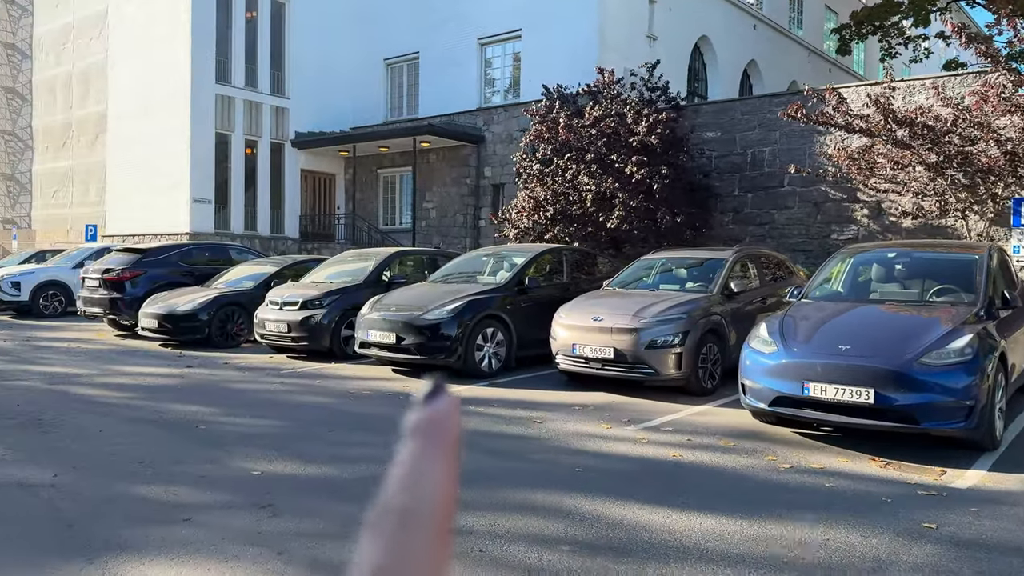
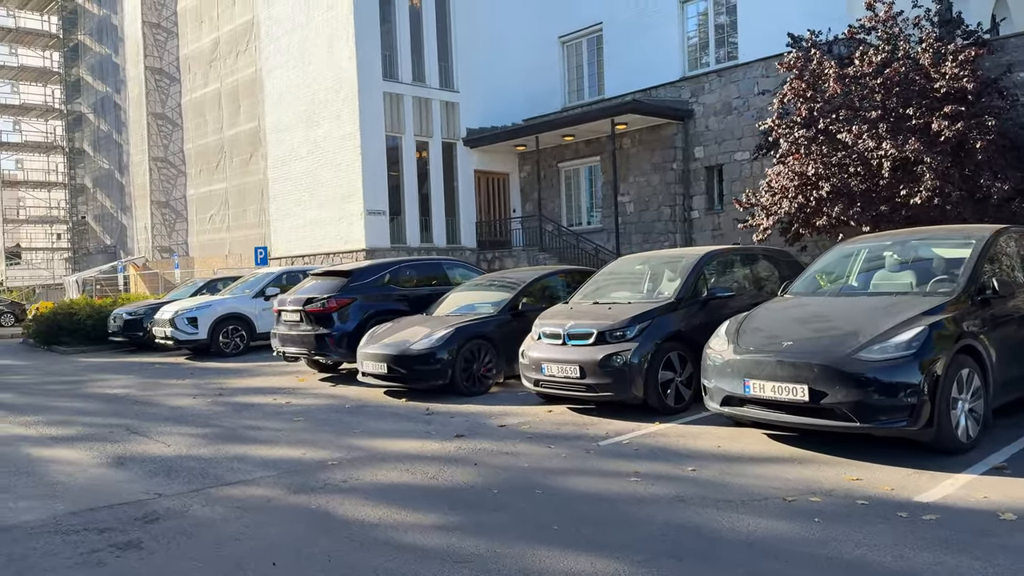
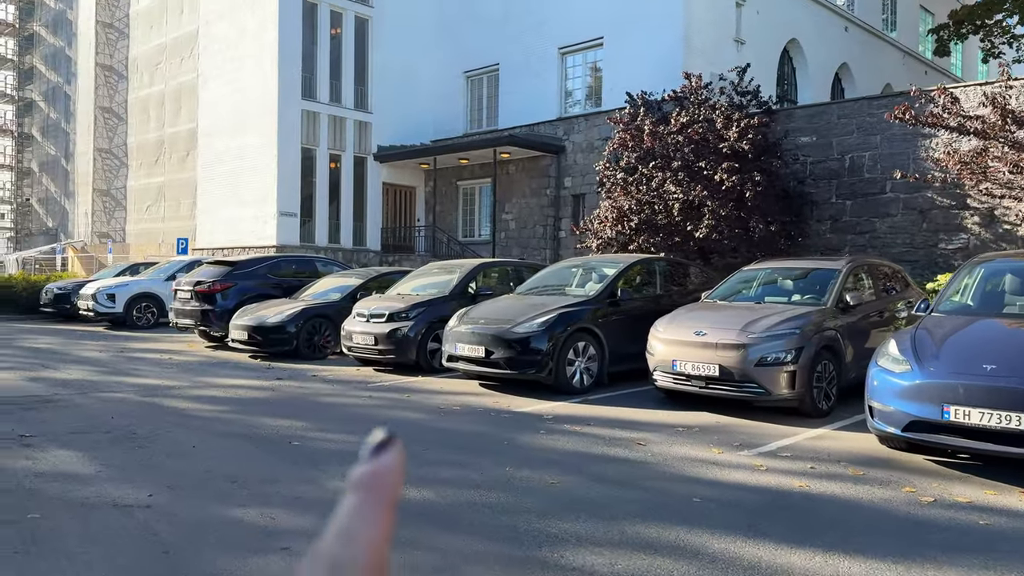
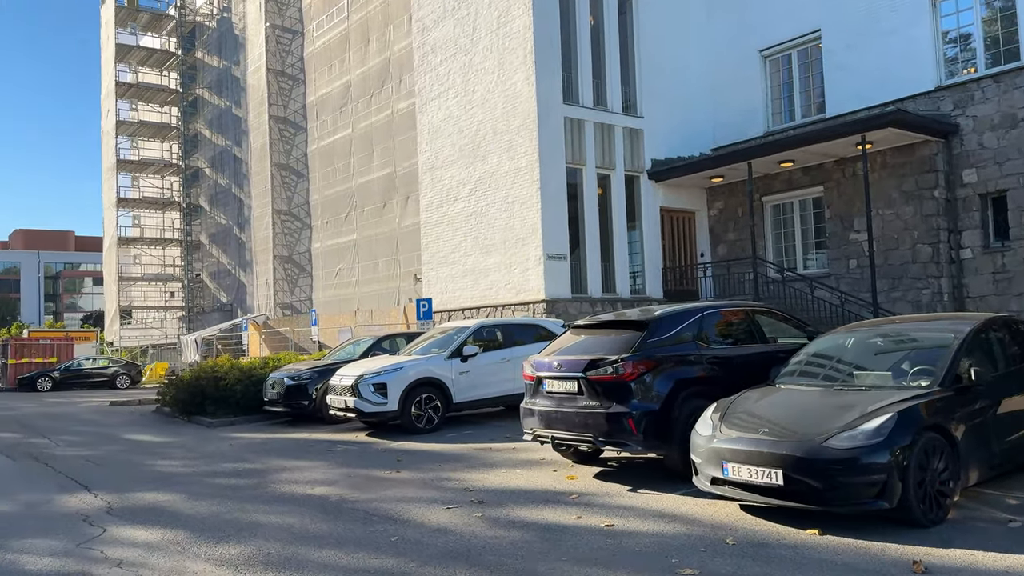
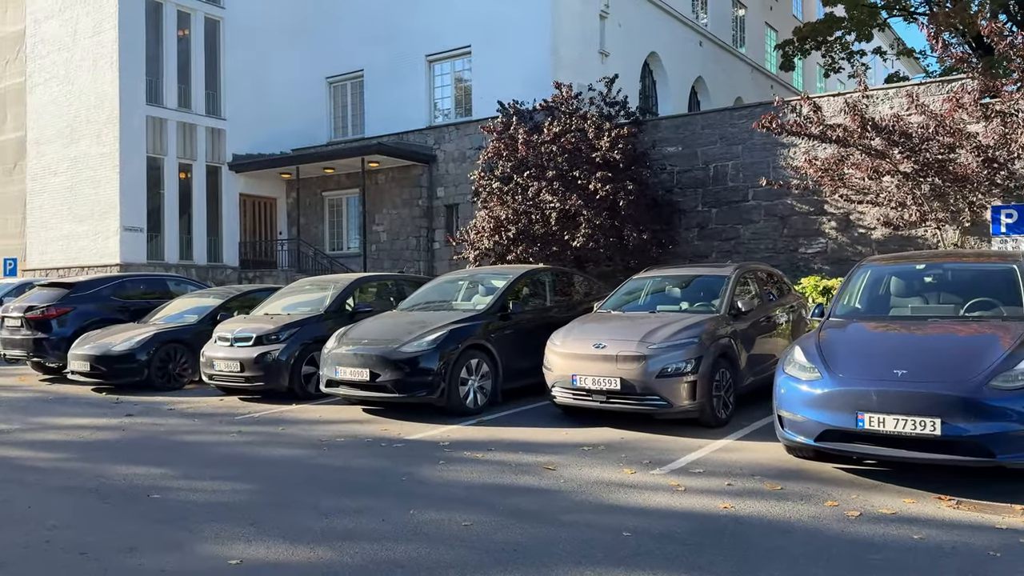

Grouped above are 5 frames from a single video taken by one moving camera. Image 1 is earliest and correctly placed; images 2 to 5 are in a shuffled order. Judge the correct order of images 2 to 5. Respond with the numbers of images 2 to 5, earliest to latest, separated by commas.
3, 5, 2, 4
